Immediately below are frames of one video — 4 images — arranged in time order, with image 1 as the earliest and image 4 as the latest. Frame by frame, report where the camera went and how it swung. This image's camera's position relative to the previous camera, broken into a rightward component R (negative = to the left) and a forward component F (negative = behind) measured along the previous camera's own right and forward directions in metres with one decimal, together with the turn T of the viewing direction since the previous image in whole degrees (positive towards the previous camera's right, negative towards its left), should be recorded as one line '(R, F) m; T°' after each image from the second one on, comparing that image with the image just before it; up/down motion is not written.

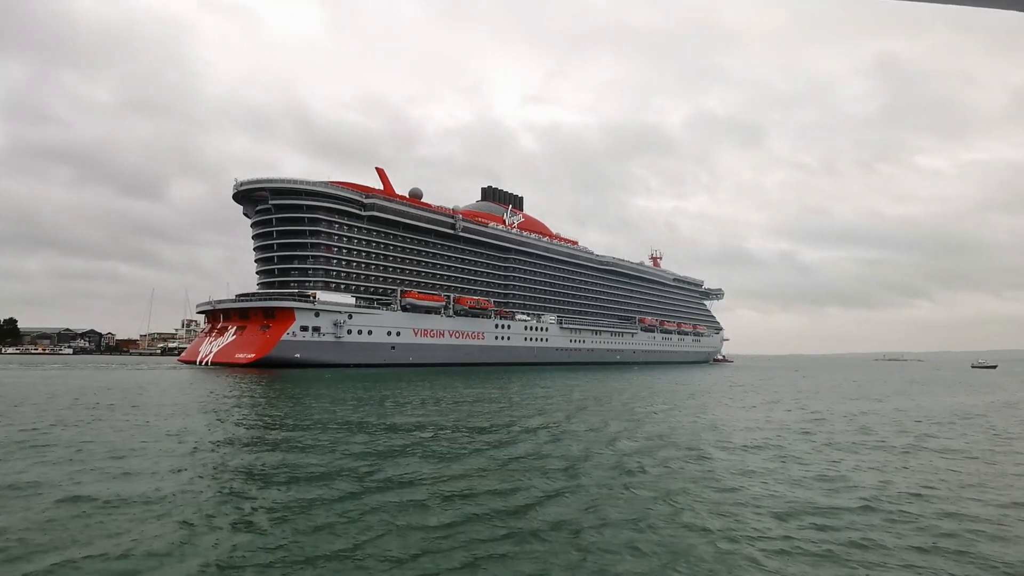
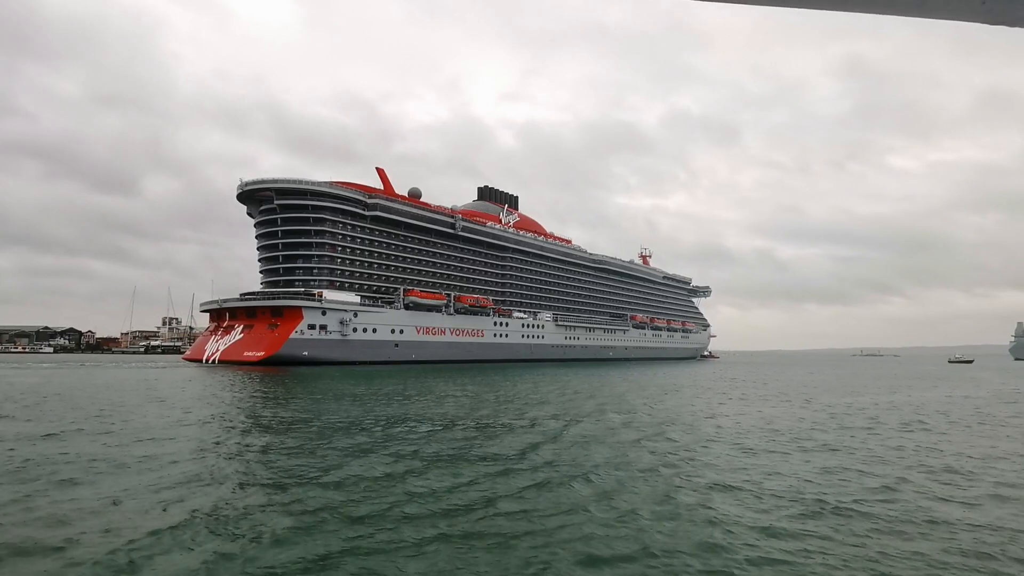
(-0.8, -0.7) m; +2°
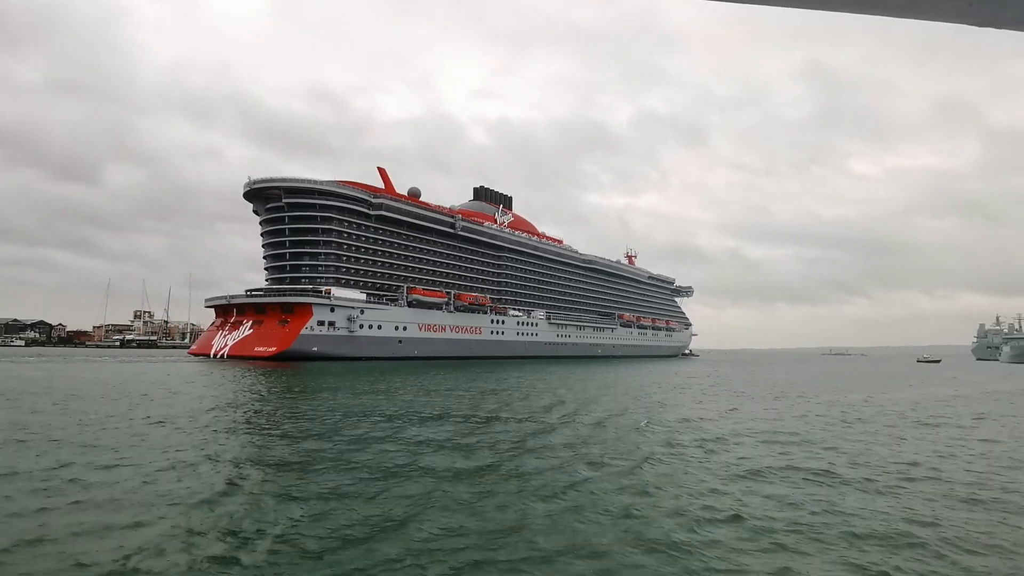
(-1.1, -1.0) m; +2°
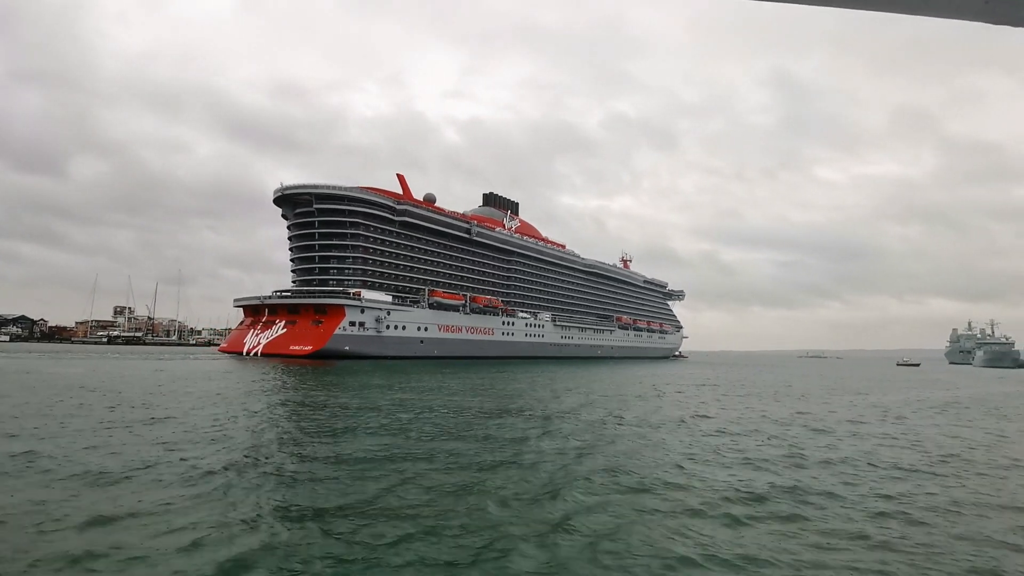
(-1.9, -1.6) m; +2°
